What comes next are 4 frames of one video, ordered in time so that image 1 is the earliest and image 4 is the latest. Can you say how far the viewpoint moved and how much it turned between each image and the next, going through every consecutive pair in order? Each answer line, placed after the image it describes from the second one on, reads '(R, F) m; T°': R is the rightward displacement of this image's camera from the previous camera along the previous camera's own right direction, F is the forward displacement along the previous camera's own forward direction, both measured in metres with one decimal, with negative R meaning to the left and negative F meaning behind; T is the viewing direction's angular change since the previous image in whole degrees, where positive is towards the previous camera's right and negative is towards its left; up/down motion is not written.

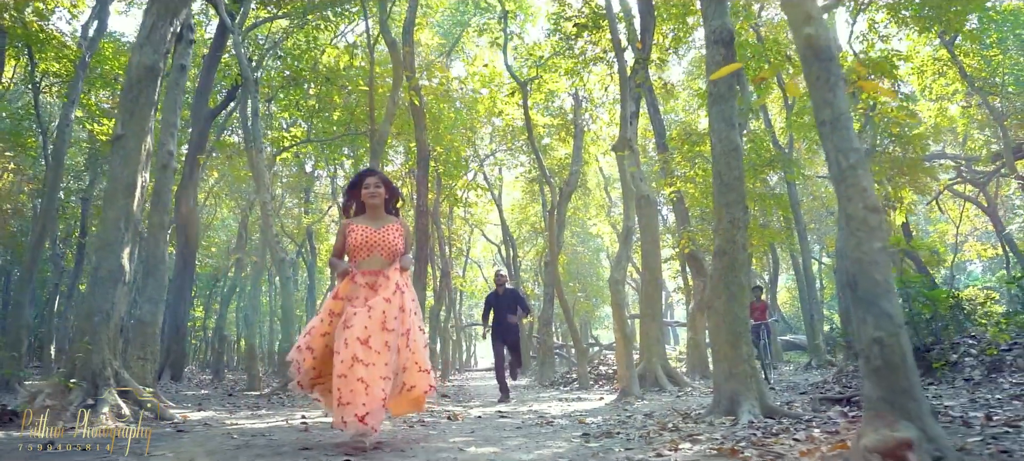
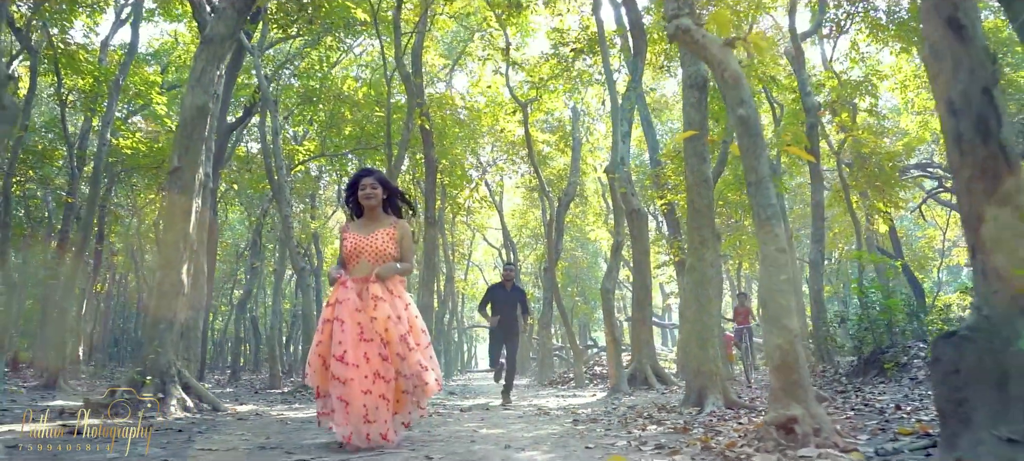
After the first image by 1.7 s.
(0.0, -1.0) m; 0°
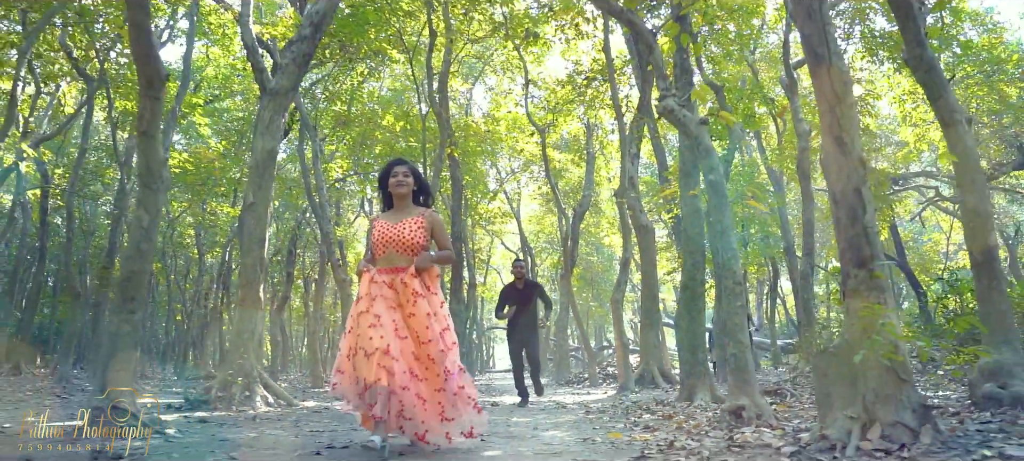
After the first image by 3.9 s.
(-0.1, -1.4) m; -1°
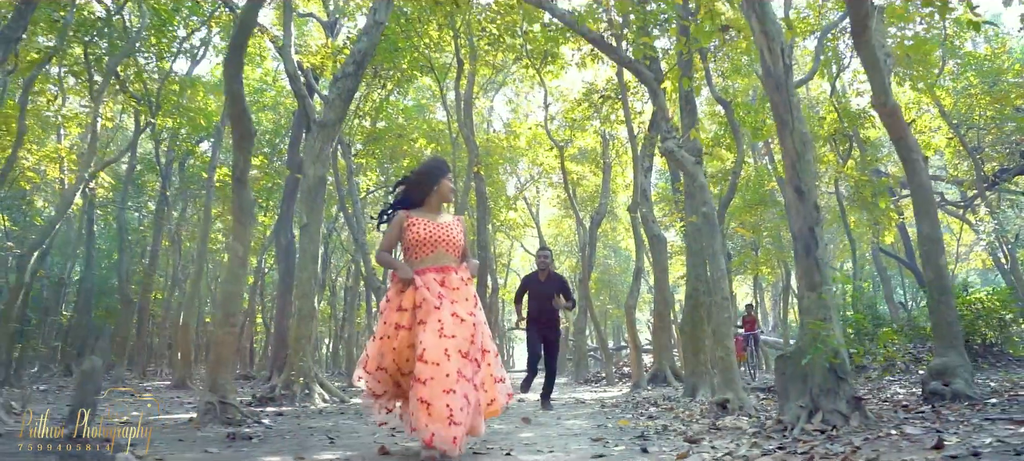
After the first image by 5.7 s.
(-0.1, -1.2) m; -1°
